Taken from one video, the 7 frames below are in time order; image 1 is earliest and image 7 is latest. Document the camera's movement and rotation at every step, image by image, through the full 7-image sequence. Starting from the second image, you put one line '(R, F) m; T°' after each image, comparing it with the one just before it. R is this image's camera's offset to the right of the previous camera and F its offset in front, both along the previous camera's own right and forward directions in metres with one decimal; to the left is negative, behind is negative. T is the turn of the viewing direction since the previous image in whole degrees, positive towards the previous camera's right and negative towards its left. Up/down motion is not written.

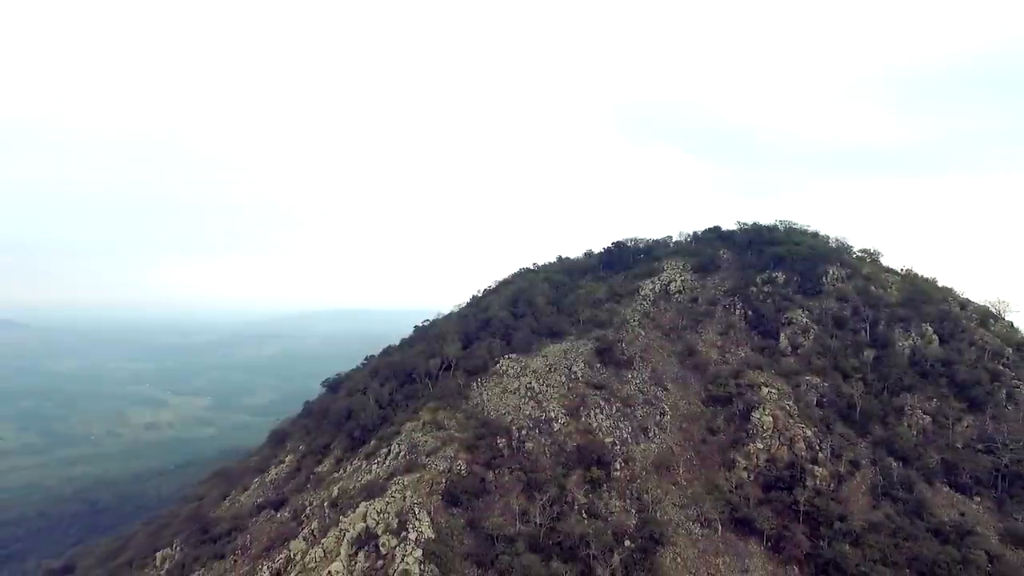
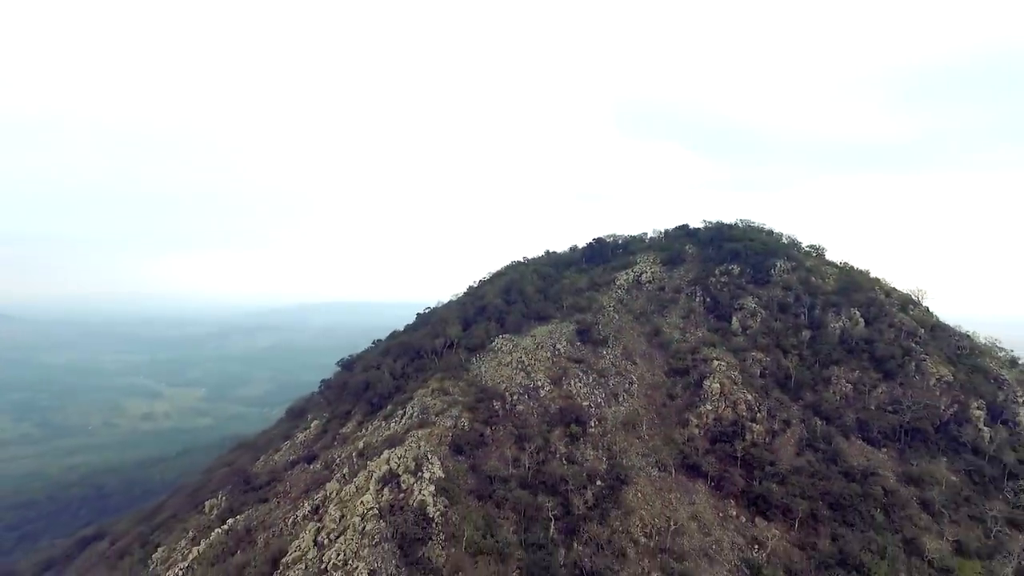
(-0.1, -4.8) m; +1°
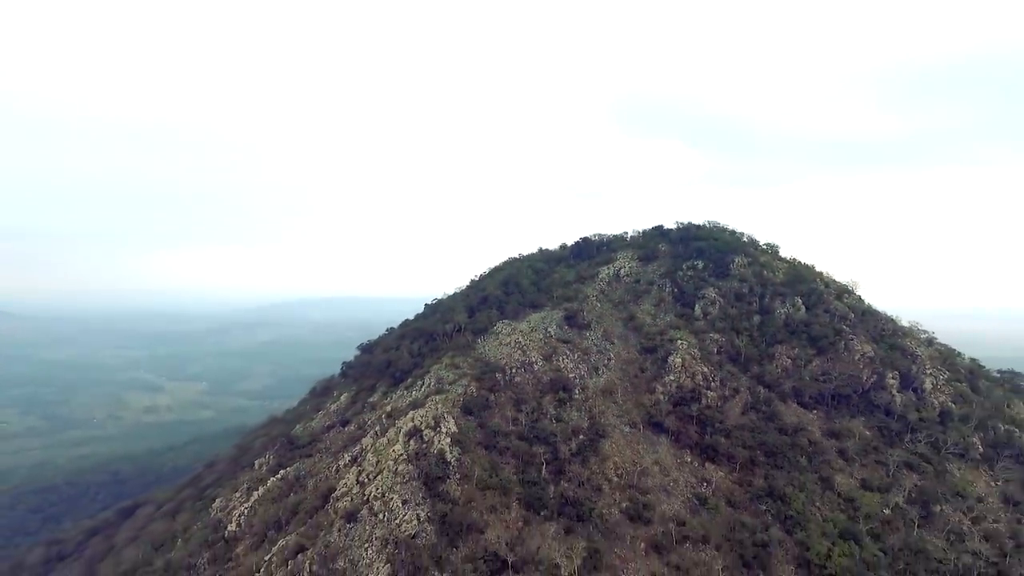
(-0.2, -6.1) m; +1°
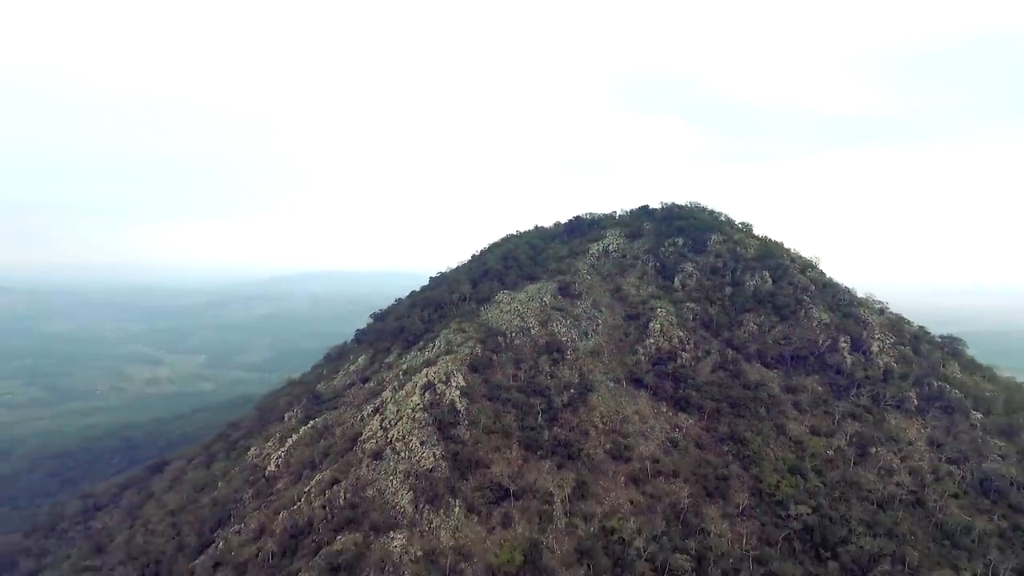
(-0.4, -4.6) m; +1°
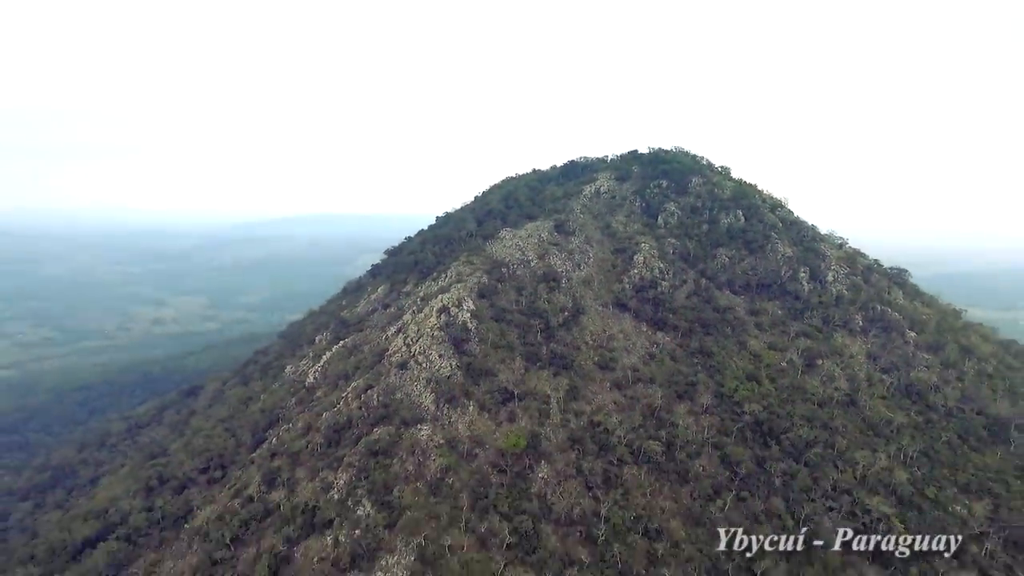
(-0.6, -5.6) m; +1°
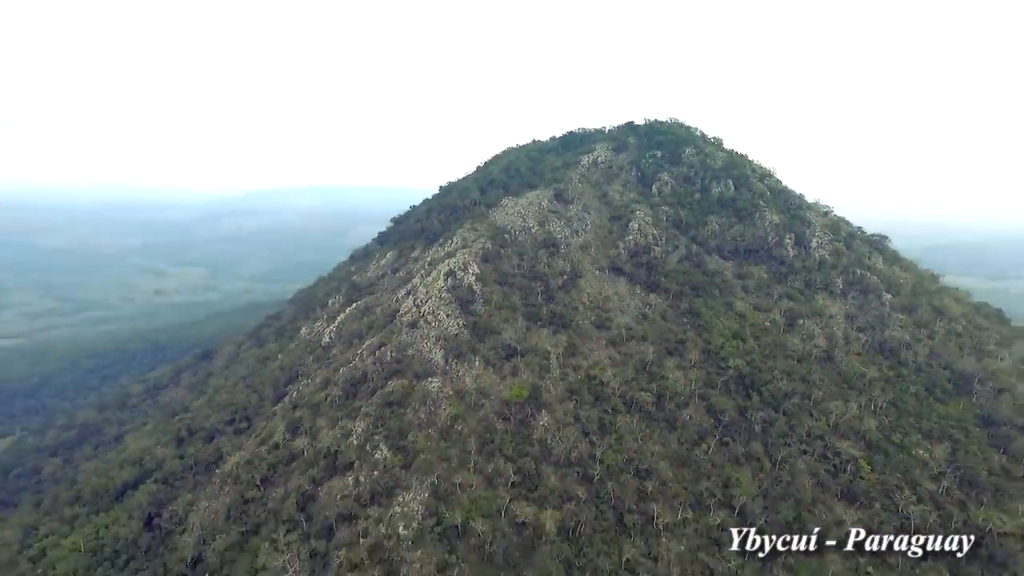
(-0.3, -2.8) m; 0°
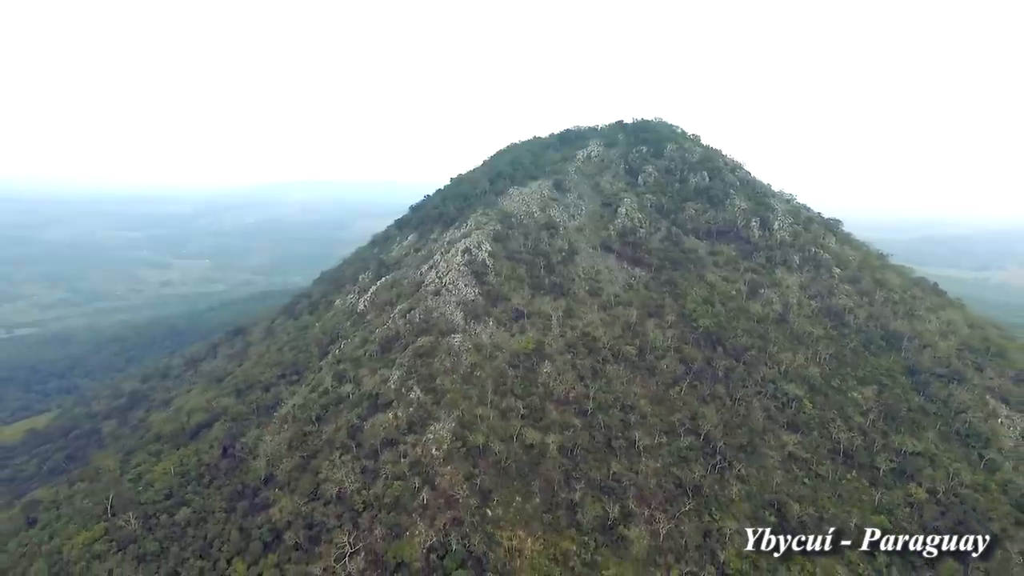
(-1.0, -8.1) m; 0°
